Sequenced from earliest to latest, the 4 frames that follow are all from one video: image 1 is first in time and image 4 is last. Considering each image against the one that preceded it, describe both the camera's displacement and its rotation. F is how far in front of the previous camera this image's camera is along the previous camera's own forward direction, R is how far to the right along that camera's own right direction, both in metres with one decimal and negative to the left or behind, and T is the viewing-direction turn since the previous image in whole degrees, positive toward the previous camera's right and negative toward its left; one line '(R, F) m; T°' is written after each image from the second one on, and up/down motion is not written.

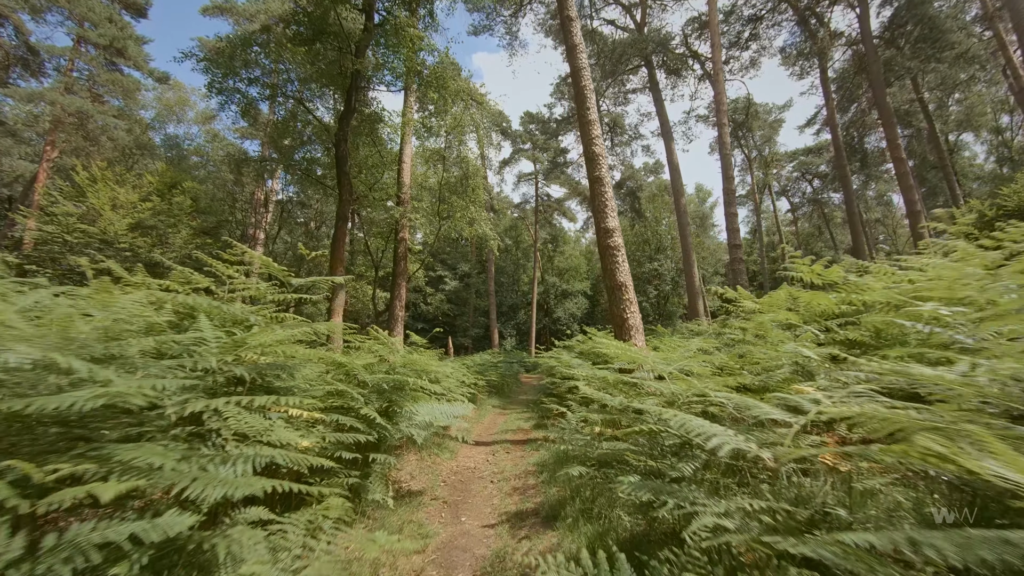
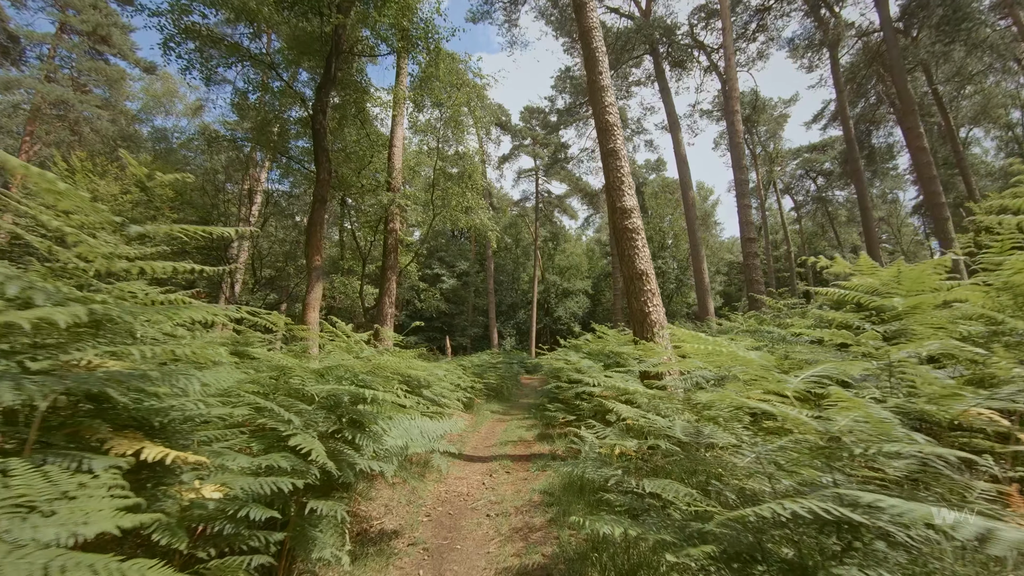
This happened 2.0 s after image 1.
(0.0, +0.8) m; 0°
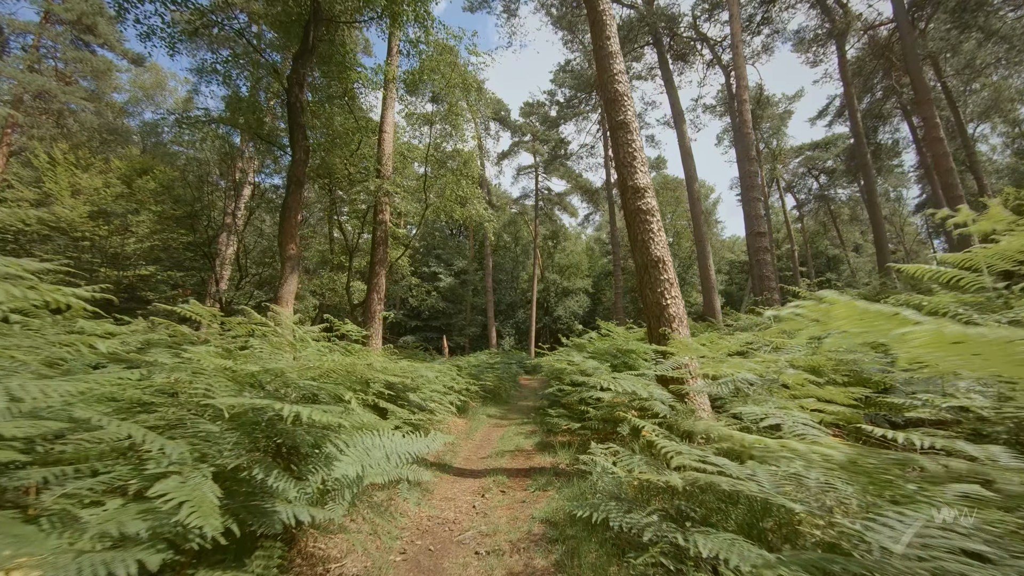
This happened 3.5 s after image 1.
(0.0, +0.6) m; 0°
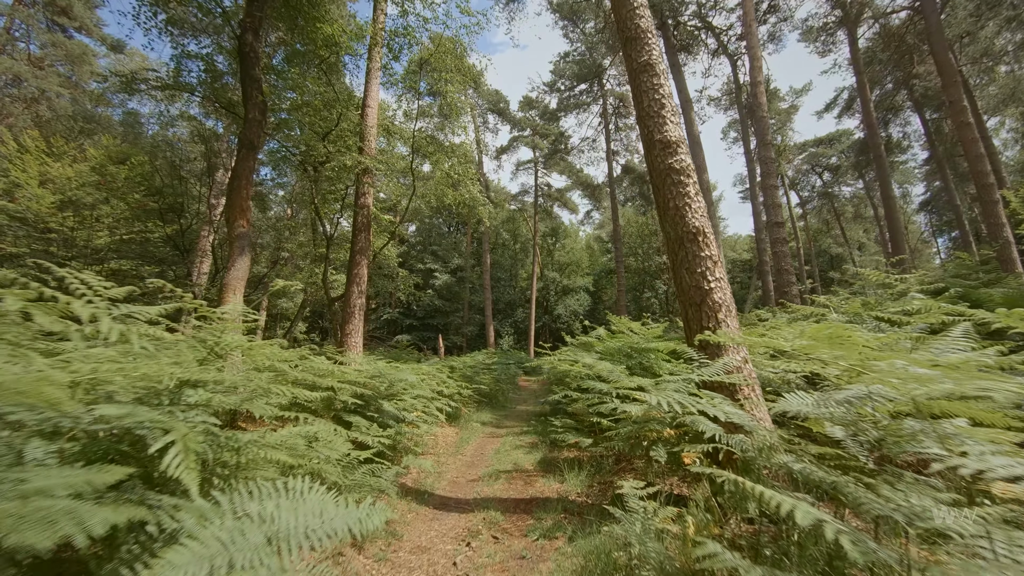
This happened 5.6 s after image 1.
(0.0, +0.9) m; 0°
